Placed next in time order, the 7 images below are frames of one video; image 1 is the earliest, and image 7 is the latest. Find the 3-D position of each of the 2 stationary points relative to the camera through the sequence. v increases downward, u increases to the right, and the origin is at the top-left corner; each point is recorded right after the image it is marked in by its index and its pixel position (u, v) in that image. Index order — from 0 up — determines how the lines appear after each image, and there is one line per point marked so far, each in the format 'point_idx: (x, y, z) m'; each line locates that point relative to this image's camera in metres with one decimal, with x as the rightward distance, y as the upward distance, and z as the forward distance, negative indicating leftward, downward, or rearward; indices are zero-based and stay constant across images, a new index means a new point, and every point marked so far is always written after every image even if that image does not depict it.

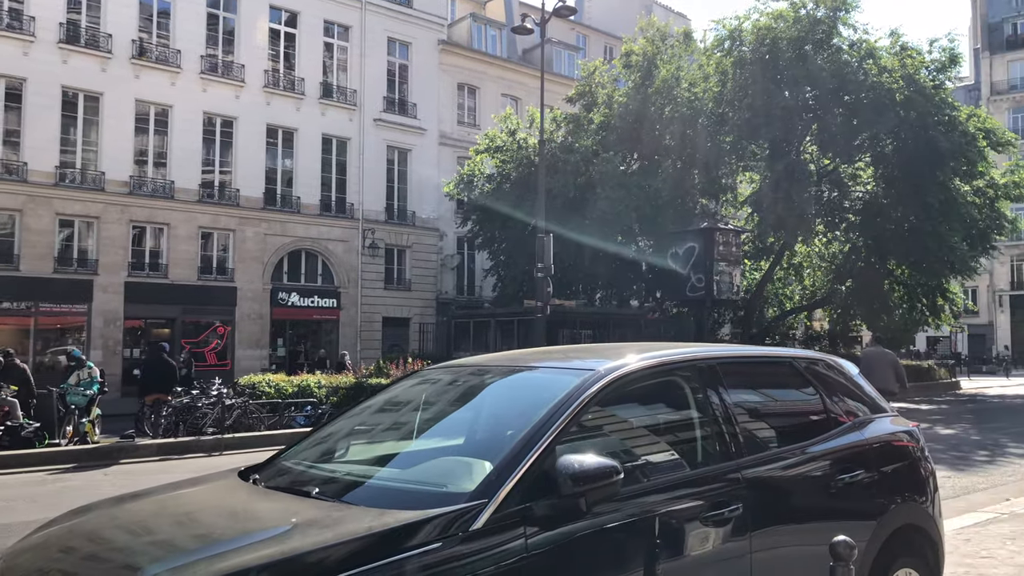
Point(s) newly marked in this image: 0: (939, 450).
0: (+5.5, -2.1, +10.9) m
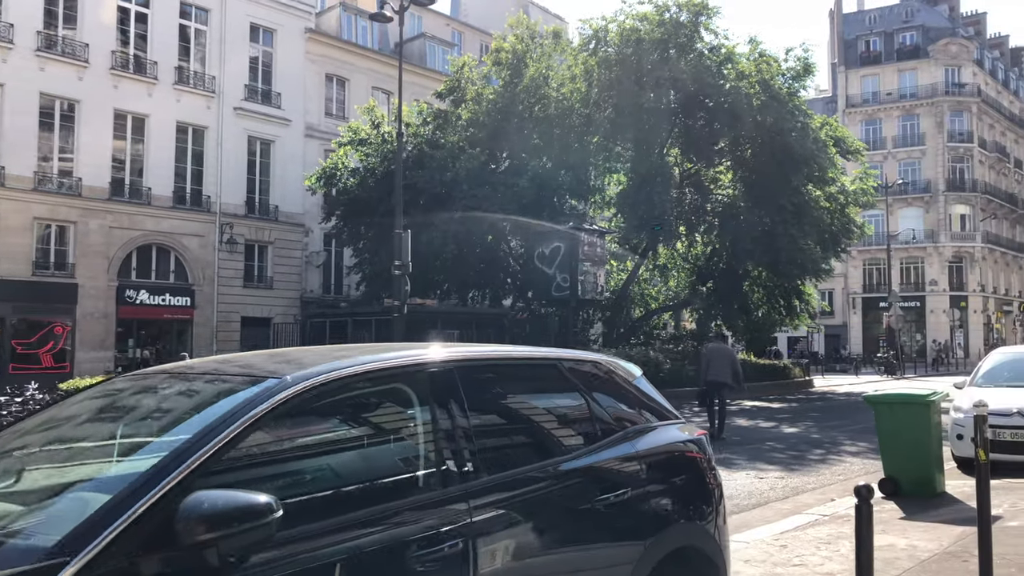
0: (+3.4, -2.1, +11.0) m
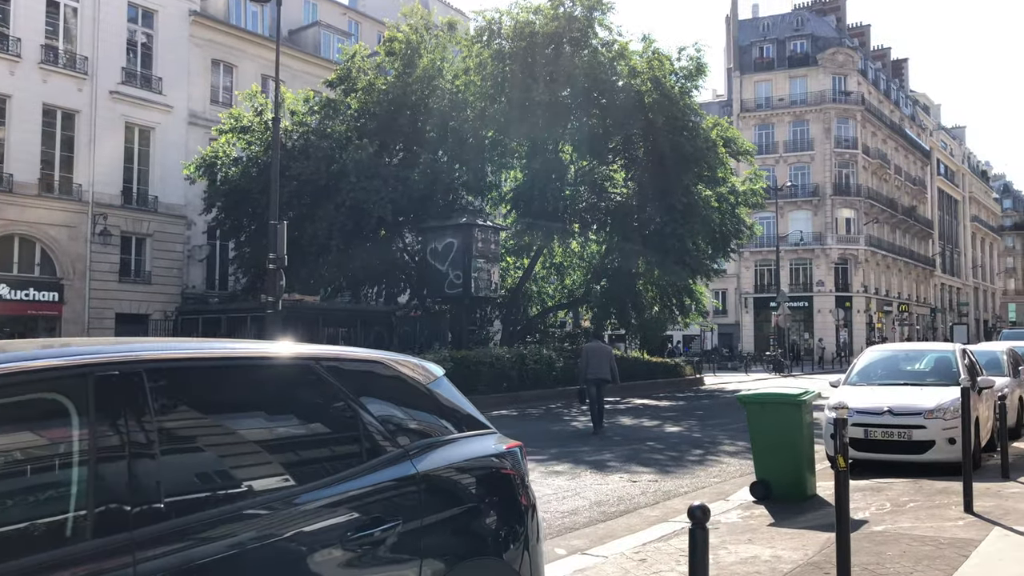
0: (+1.8, -2.0, +10.7) m
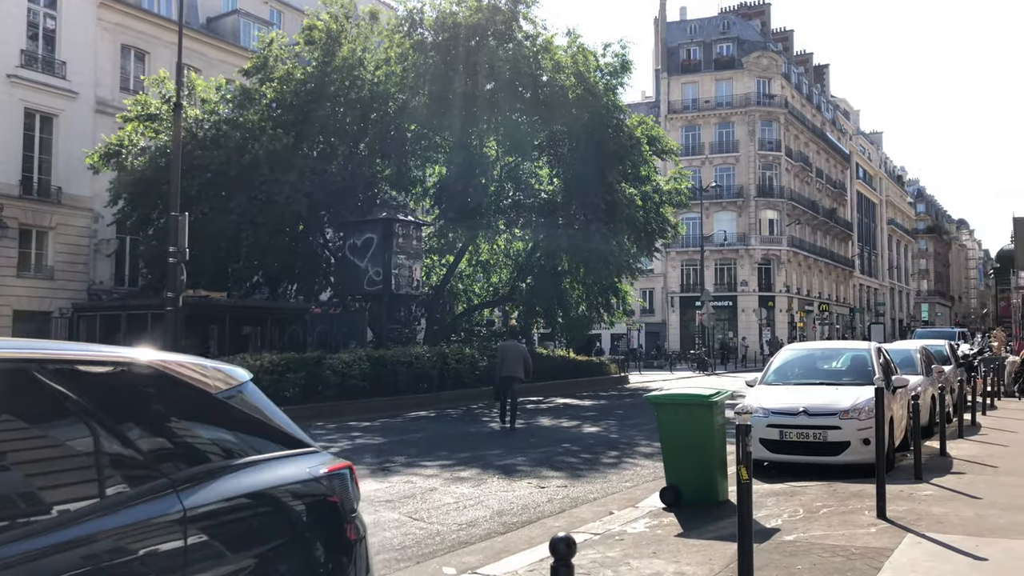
0: (+0.7, -2.0, +10.3) m
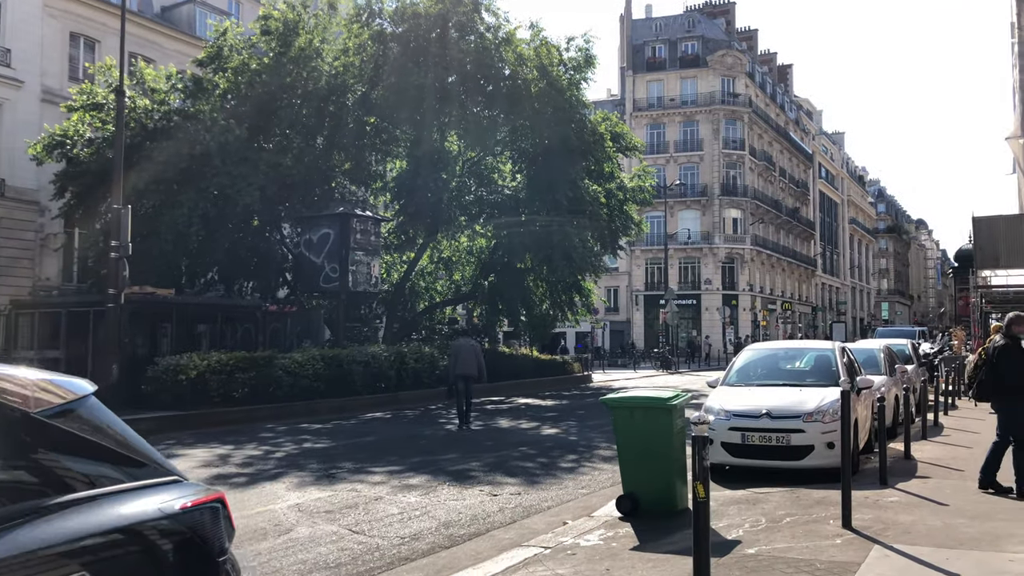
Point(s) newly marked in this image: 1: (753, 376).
0: (+0.2, -2.0, +9.9) m
1: (+2.7, -1.0, +9.6) m
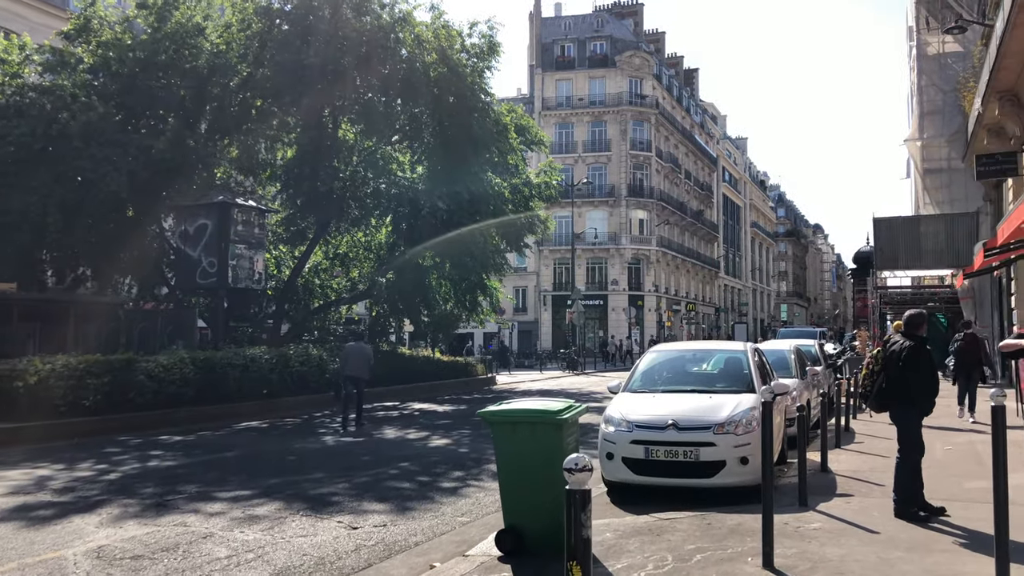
0: (-1.1, -1.9, +8.6) m
1: (+1.5, -0.9, +8.6) m
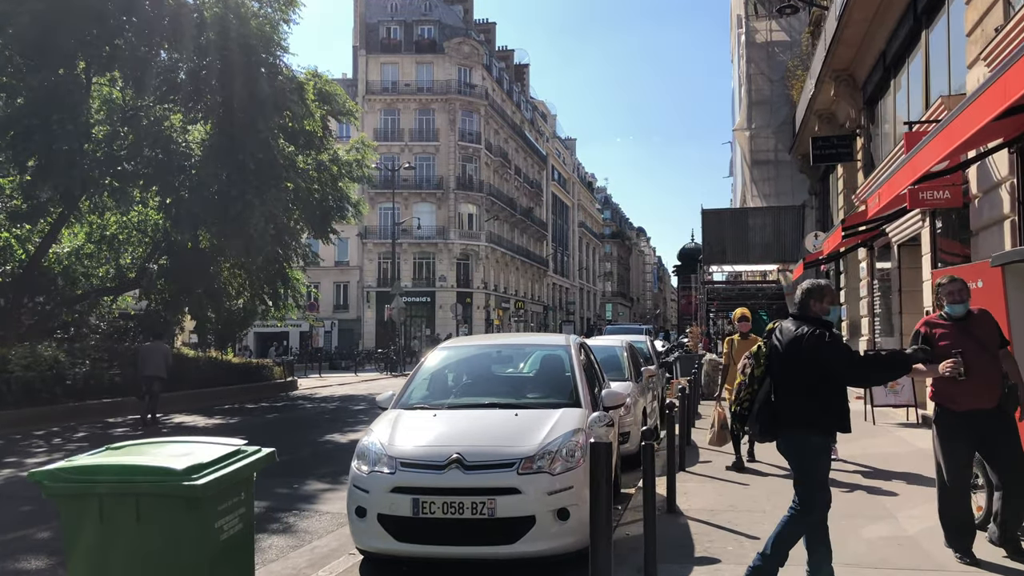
0: (-3.0, -1.7, +5.6) m
1: (-0.5, -0.7, +6.1) m
